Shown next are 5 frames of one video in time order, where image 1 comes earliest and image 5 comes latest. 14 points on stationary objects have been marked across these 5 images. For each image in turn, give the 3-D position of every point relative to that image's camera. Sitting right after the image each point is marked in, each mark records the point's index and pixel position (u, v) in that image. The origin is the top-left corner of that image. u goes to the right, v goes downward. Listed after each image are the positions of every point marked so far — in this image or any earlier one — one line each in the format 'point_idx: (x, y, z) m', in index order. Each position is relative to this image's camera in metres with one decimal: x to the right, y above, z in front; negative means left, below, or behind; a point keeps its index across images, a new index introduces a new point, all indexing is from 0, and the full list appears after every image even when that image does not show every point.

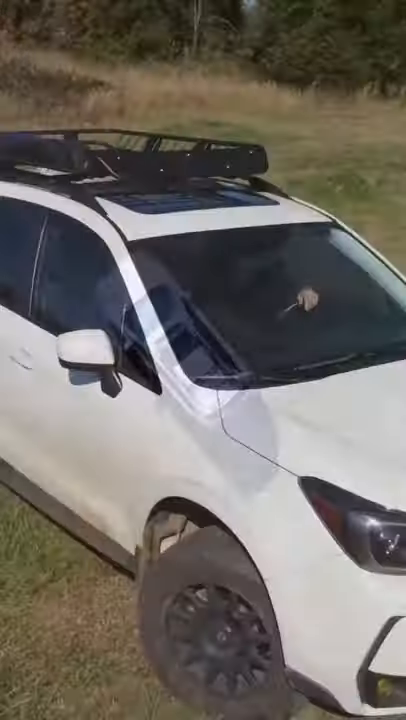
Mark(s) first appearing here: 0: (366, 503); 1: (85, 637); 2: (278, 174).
0: (+0.3, -0.3, +2.0) m
1: (-0.3, -0.7, +2.8) m
2: (+1.2, +2.9, +15.5) m
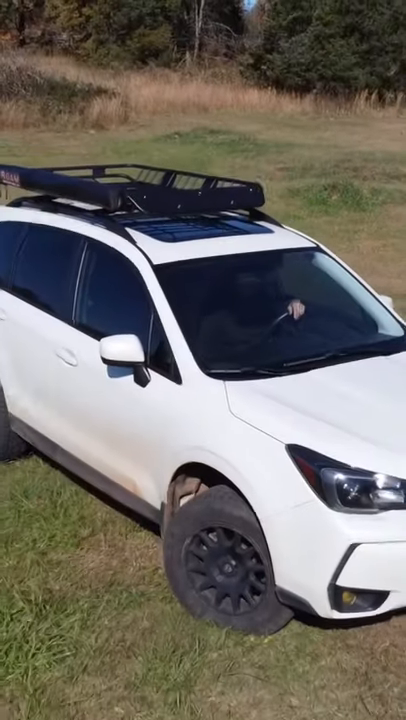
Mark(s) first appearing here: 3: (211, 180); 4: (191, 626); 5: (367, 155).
0: (+0.4, -0.3, +2.8) m
1: (-0.3, -0.7, +3.5) m
2: (+1.2, +2.9, +16.2) m
3: (0.0, +0.8, +4.4) m
4: (0.0, -0.8, +3.1) m
5: (+3.2, +4.0, +19.7) m
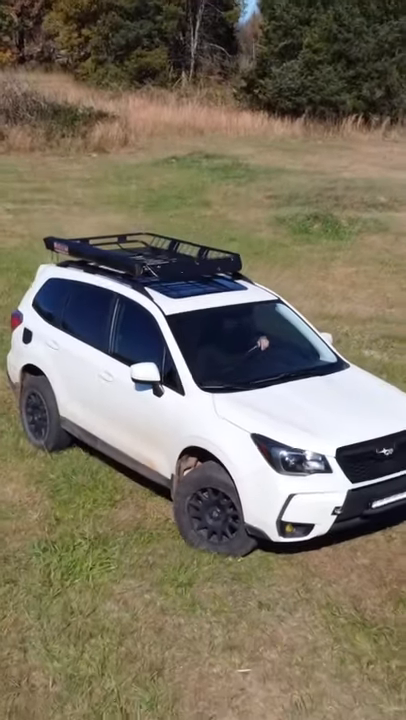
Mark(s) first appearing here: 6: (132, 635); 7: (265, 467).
0: (+0.4, -0.4, +4.5) m
1: (-0.3, -0.8, +5.2) m
2: (+1.1, +2.7, +18.0) m
3: (0.0, +0.7, +6.1) m
4: (0.0, -0.9, +4.8) m
5: (+3.2, +3.8, +21.4) m
6: (-0.3, -1.1, +4.1) m
7: (+0.3, -0.5, +4.5) m
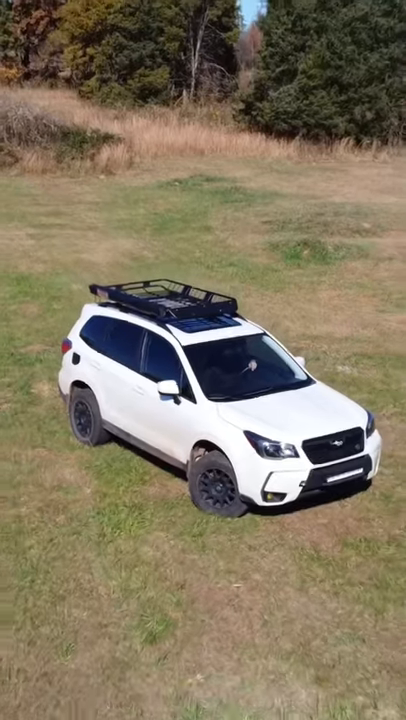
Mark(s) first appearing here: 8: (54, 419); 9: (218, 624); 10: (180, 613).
0: (+0.4, -0.5, +6.5) m
1: (-0.3, -1.0, +7.2) m
2: (+1.2, +2.5, +20.0) m
3: (+0.1, +0.5, +8.1) m
4: (0.0, -1.1, +6.9) m
5: (+3.2, +3.6, +23.5) m
6: (-0.3, -1.3, +6.2) m
7: (+0.3, -0.6, +6.5) m
8: (-1.3, -0.5, +8.9) m
9: (+0.1, -1.4, +5.5) m
10: (-0.1, -1.4, +5.6) m
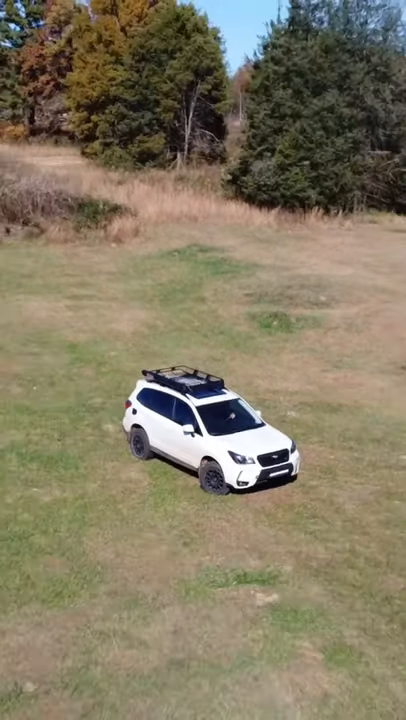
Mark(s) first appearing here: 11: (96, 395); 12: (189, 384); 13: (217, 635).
0: (+0.5, -1.2, +13.0) m
1: (-0.2, -1.7, +13.7) m
2: (+1.1, +1.4, +26.6) m
3: (+0.1, -0.2, +14.7) m
4: (+0.1, -1.8, +13.3) m
5: (+3.1, +2.4, +30.1) m
6: (-0.2, -2.0, +12.6) m
7: (+0.4, -1.3, +13.0) m
8: (-1.3, -1.3, +15.4) m
9: (+0.1, -2.1, +11.9) m
10: (-0.1, -2.1, +12.0) m
11: (-2.0, -0.6, +18.1) m
12: (-0.2, -0.3, +14.4) m
13: (+0.1, -2.7, +9.6) m
